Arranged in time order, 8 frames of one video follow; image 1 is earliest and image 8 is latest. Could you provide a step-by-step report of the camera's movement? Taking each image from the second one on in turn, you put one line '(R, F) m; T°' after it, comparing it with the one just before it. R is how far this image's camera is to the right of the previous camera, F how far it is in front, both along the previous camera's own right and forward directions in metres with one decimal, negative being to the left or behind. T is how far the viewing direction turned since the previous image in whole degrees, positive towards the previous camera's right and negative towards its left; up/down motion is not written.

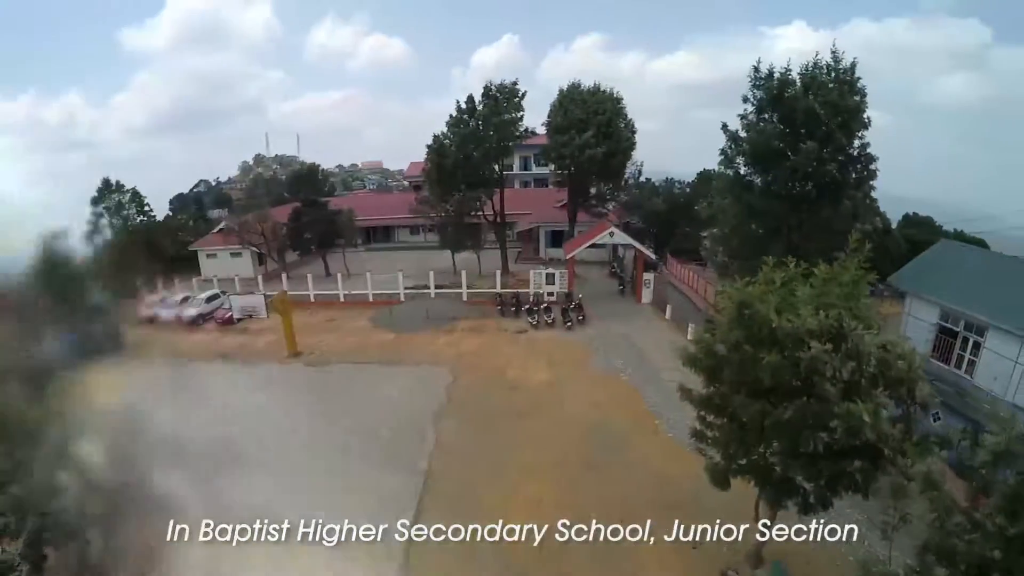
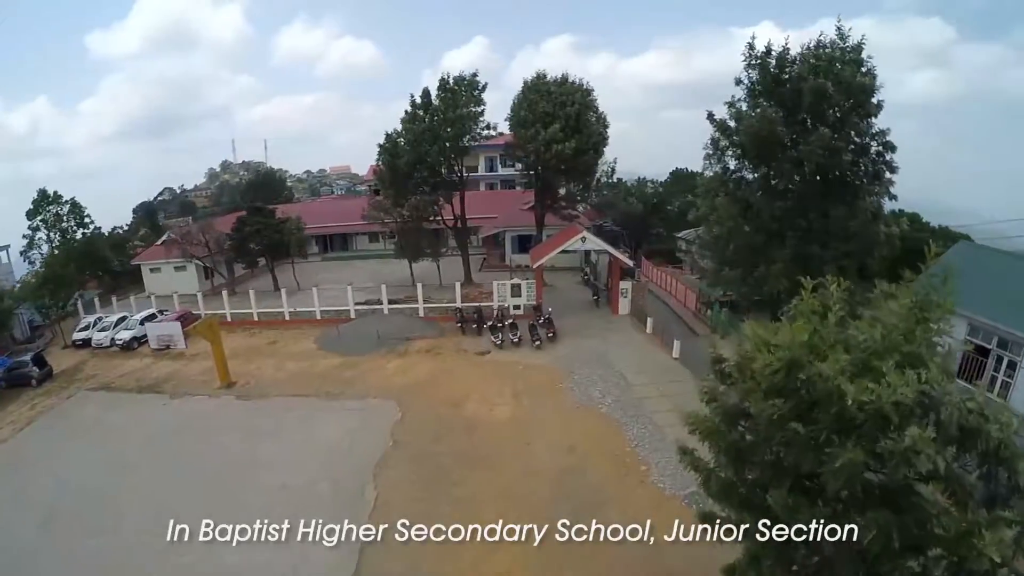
(+0.6, +2.8) m; +3°
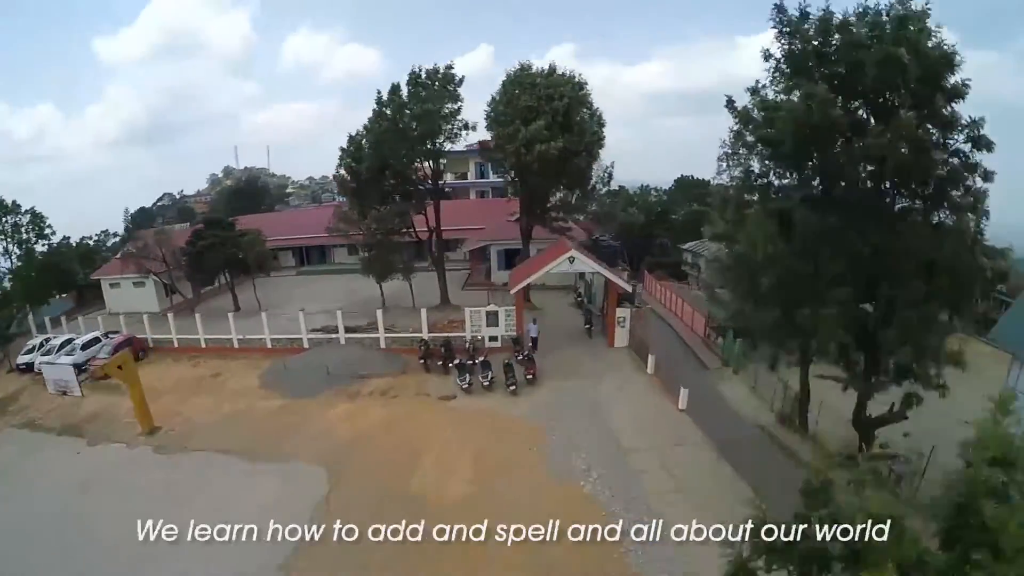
(+1.0, +3.6) m; 0°
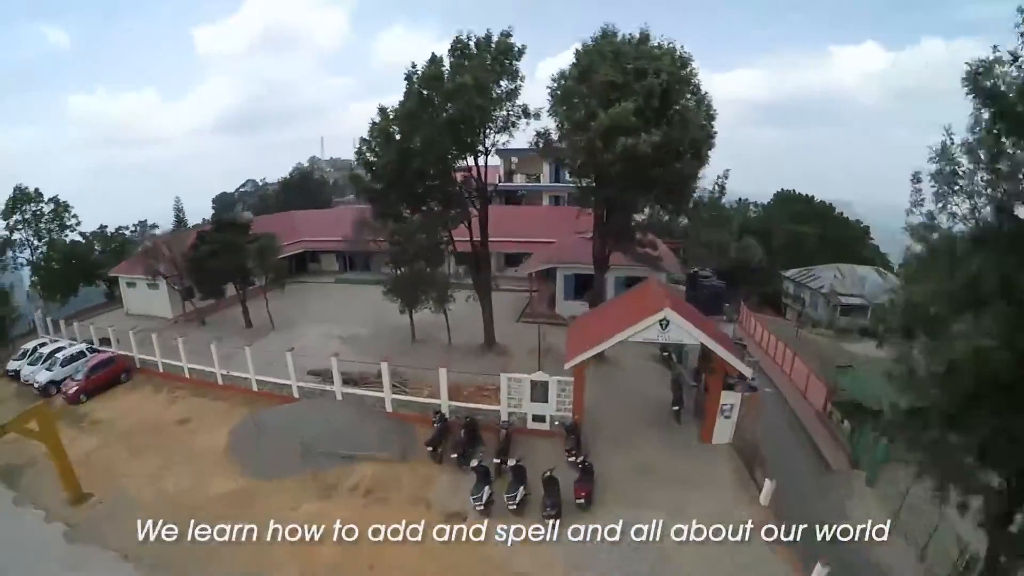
(+0.1, +6.1) m; -7°
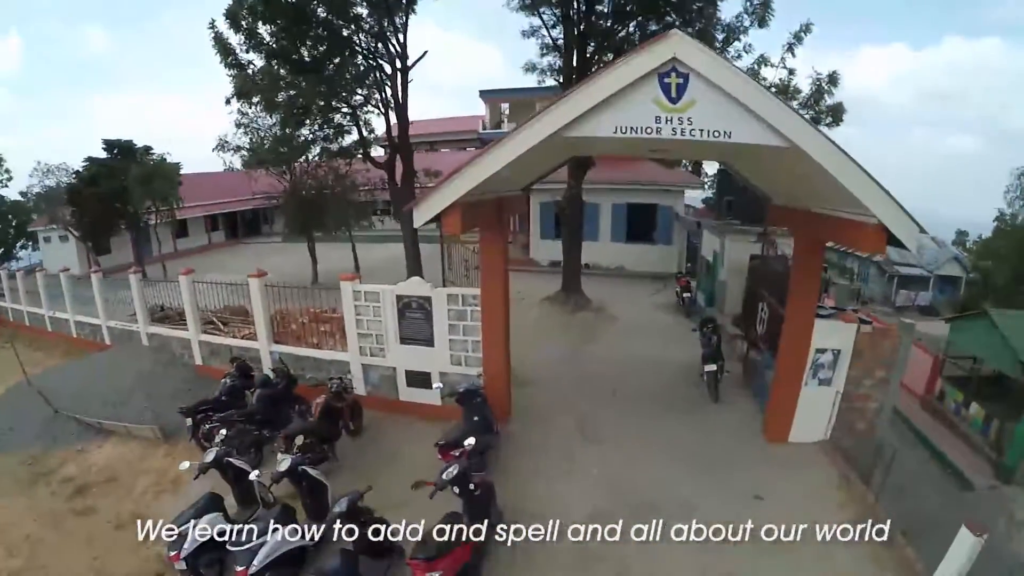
(+1.6, +6.3) m; 0°
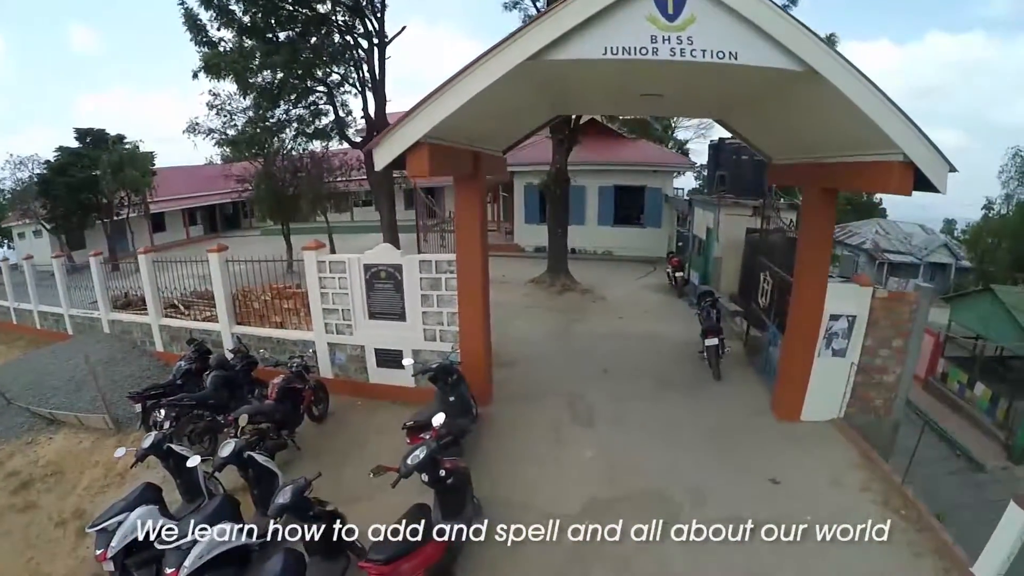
(+0.1, +0.5) m; +1°
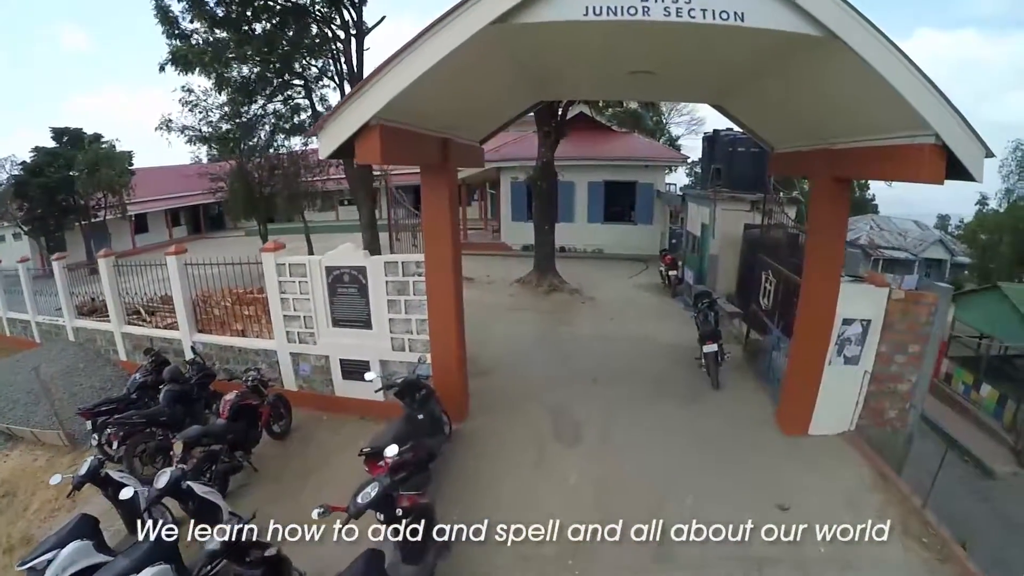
(+0.1, +0.5) m; +1°
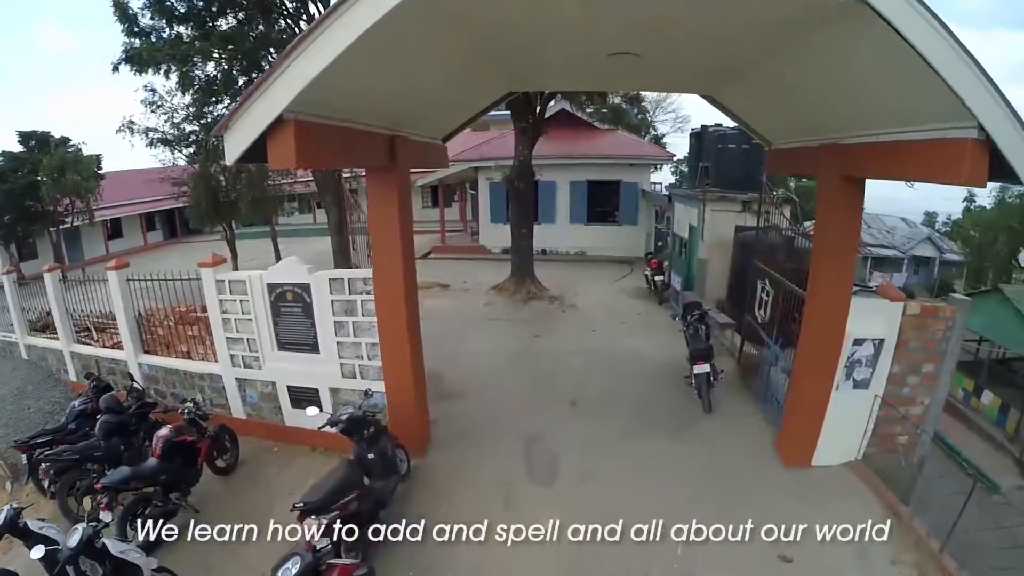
(+0.2, +0.5) m; +1°
